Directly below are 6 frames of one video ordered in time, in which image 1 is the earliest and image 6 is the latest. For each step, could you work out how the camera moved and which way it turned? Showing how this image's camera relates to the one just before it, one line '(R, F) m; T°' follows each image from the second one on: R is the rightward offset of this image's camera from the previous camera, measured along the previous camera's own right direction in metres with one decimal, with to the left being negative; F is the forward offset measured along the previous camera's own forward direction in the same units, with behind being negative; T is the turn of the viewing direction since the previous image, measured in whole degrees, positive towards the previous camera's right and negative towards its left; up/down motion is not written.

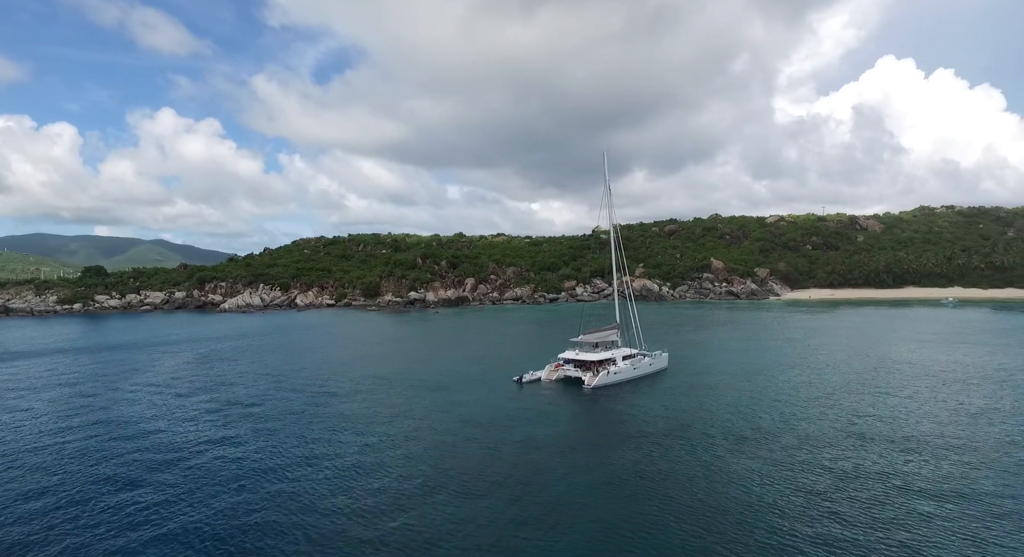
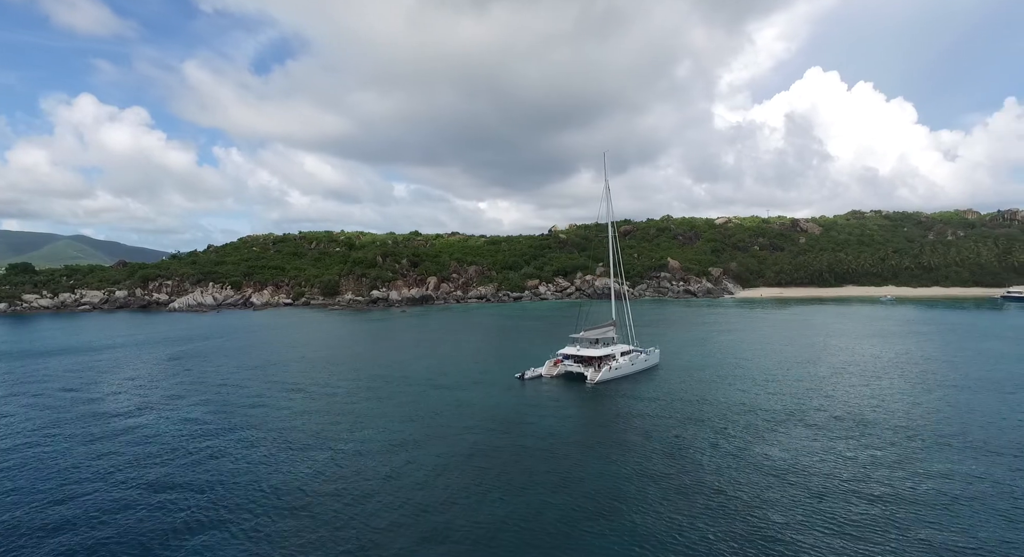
(-2.0, +0.1) m; +5°
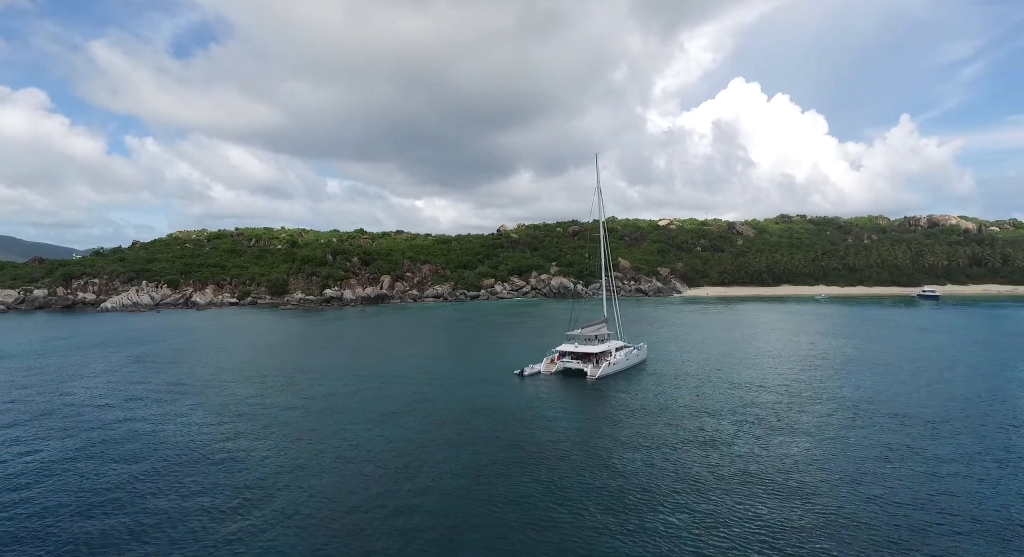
(-2.3, 0.0) m; +6°
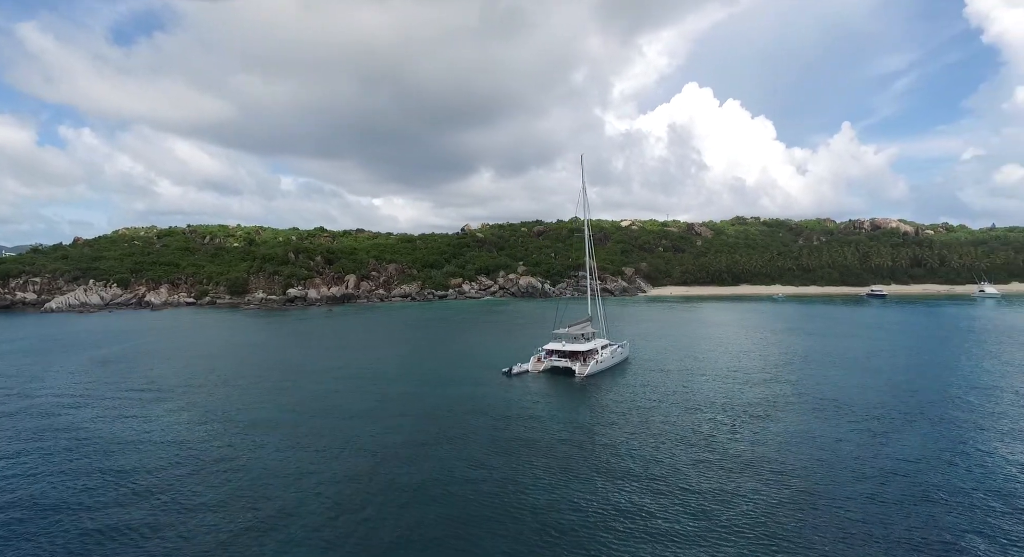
(-1.1, 0.0) m; +4°
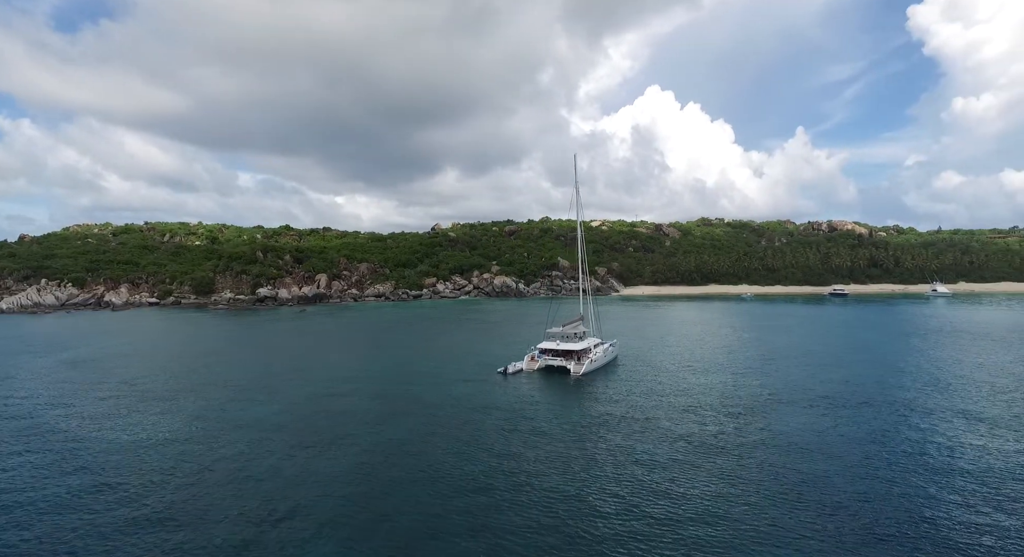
(-1.1, 0.0) m; +4°
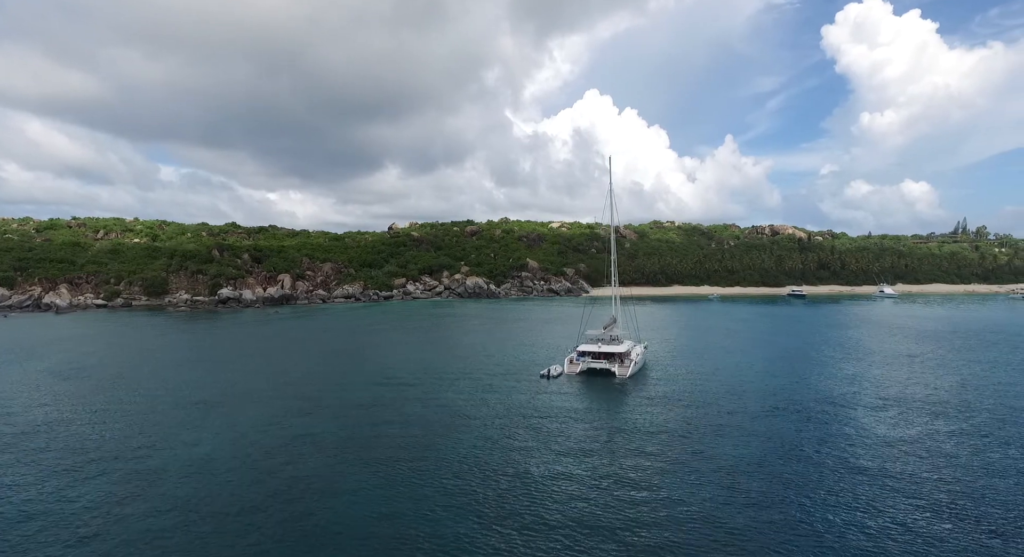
(-3.8, +0.9) m; +5°
